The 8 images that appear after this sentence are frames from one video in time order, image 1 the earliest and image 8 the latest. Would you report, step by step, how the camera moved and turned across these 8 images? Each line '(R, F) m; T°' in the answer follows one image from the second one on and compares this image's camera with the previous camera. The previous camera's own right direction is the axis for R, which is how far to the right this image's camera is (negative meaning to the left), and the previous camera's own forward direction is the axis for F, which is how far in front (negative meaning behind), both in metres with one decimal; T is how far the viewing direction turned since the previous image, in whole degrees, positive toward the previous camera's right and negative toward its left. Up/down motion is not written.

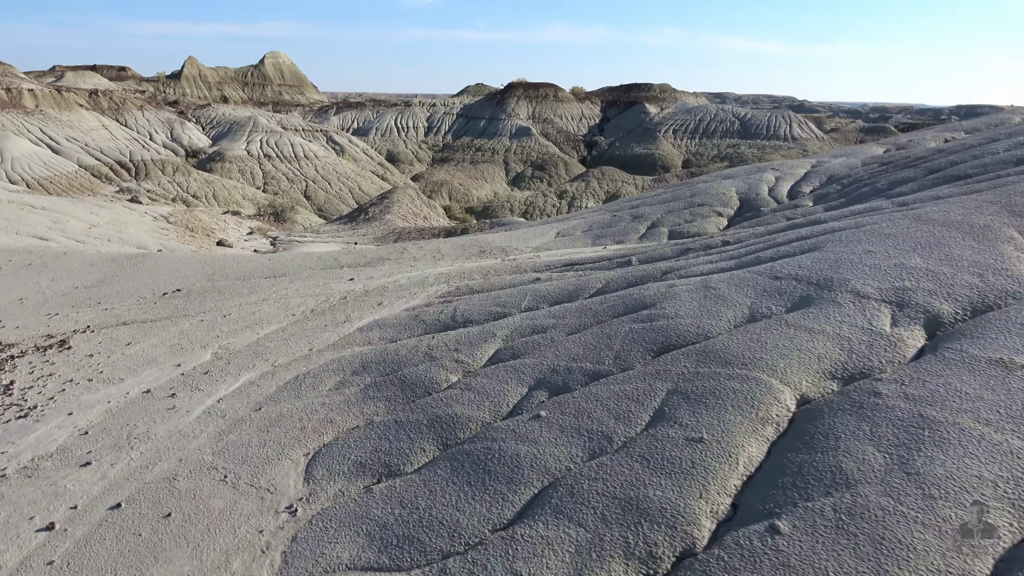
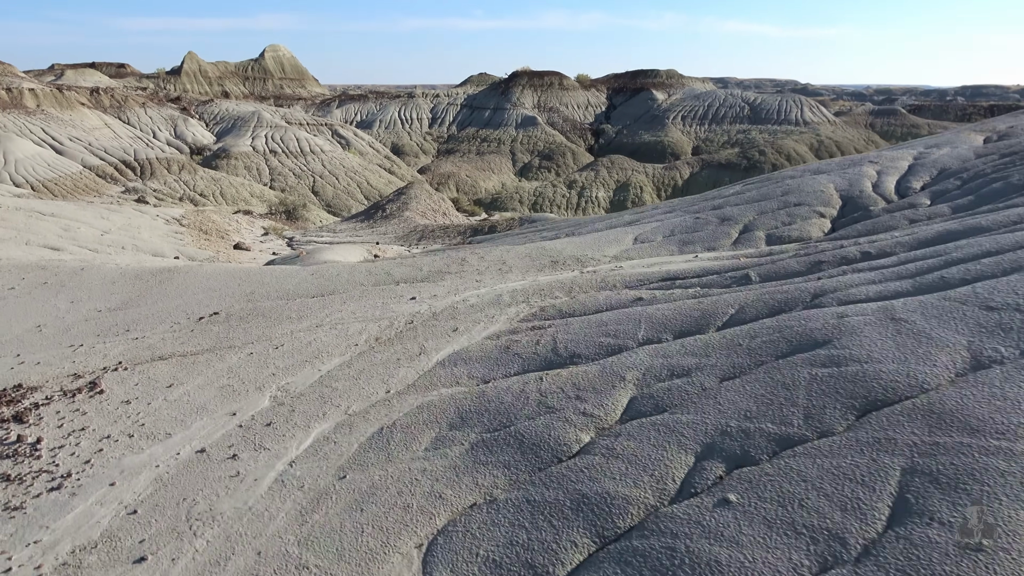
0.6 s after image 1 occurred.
(-0.6, +0.8) m; 0°
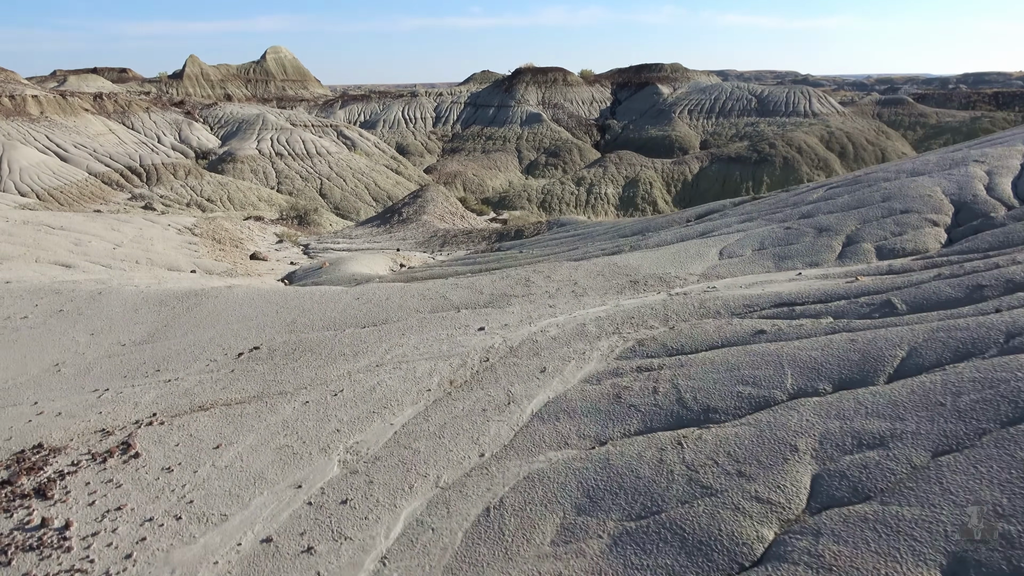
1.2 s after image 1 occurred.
(-0.5, +0.7) m; 0°
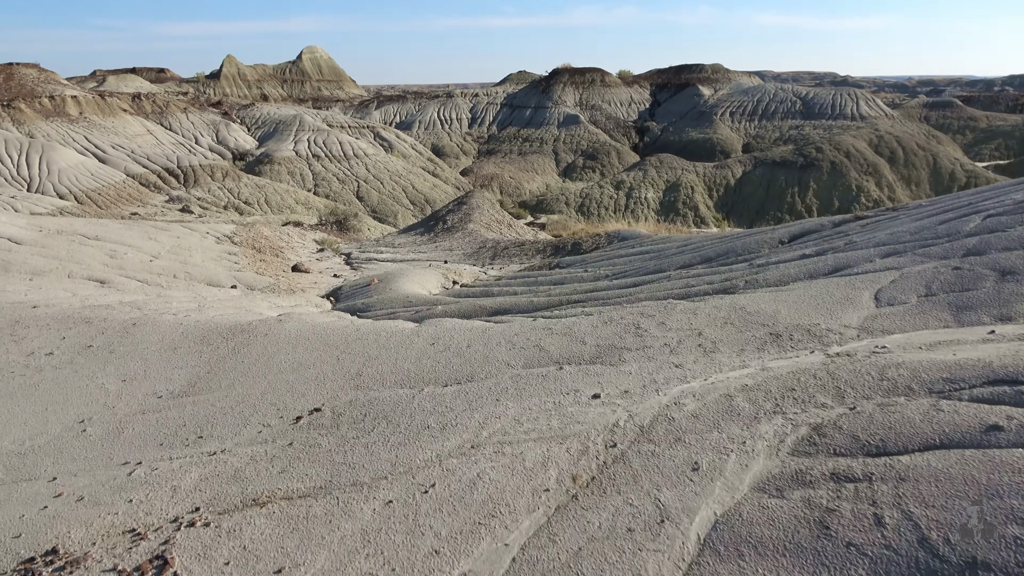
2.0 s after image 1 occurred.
(-0.5, +1.0) m; -2°
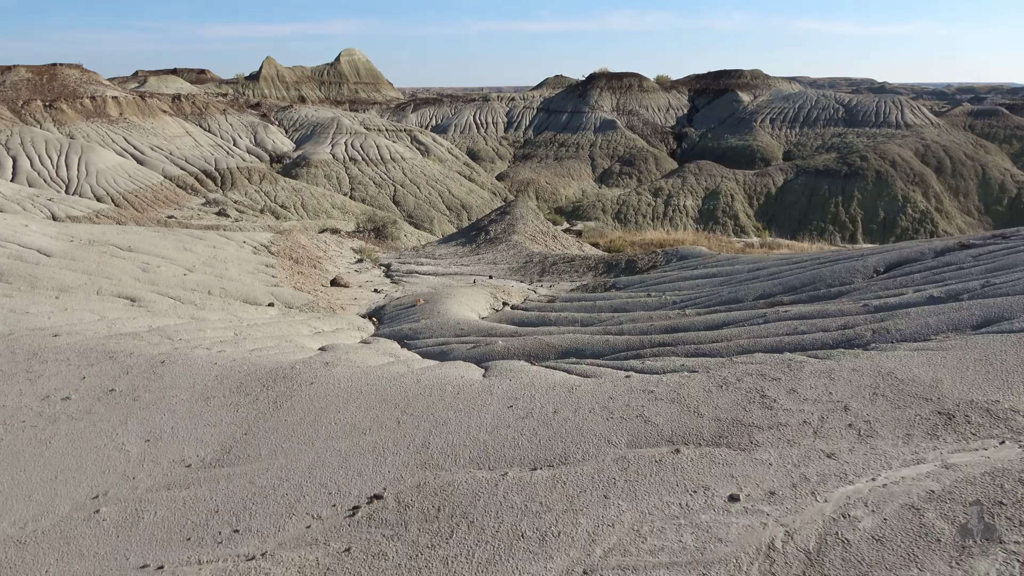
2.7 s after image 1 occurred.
(-0.4, +0.9) m; -2°
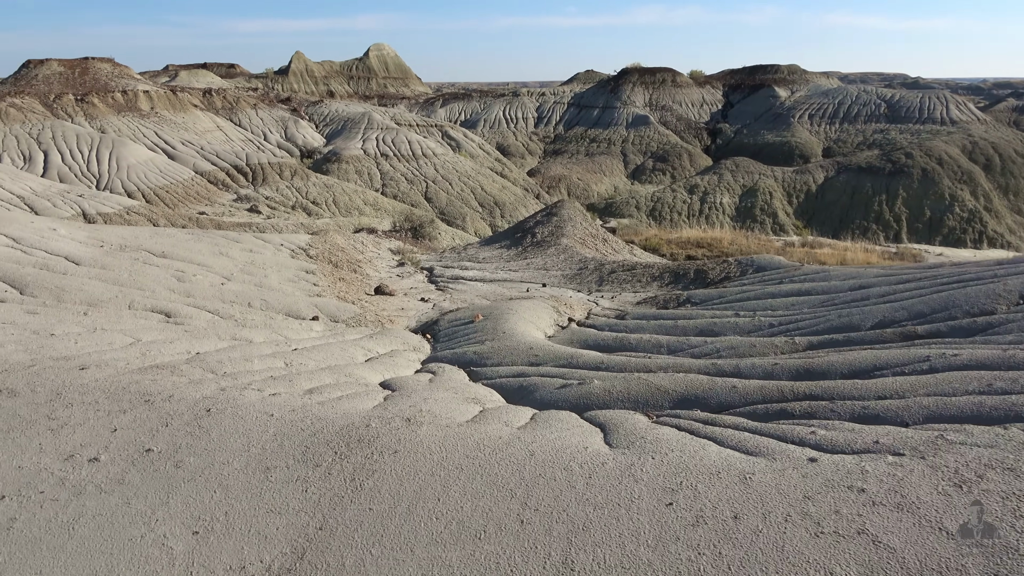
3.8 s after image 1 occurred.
(-0.6, +1.1) m; -2°
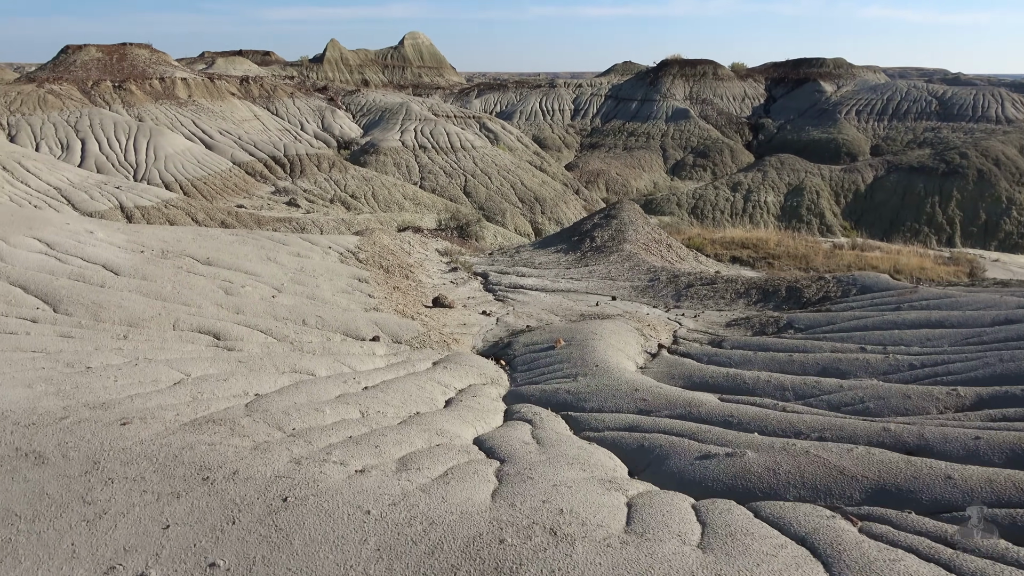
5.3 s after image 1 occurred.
(-0.7, +1.2) m; -2°
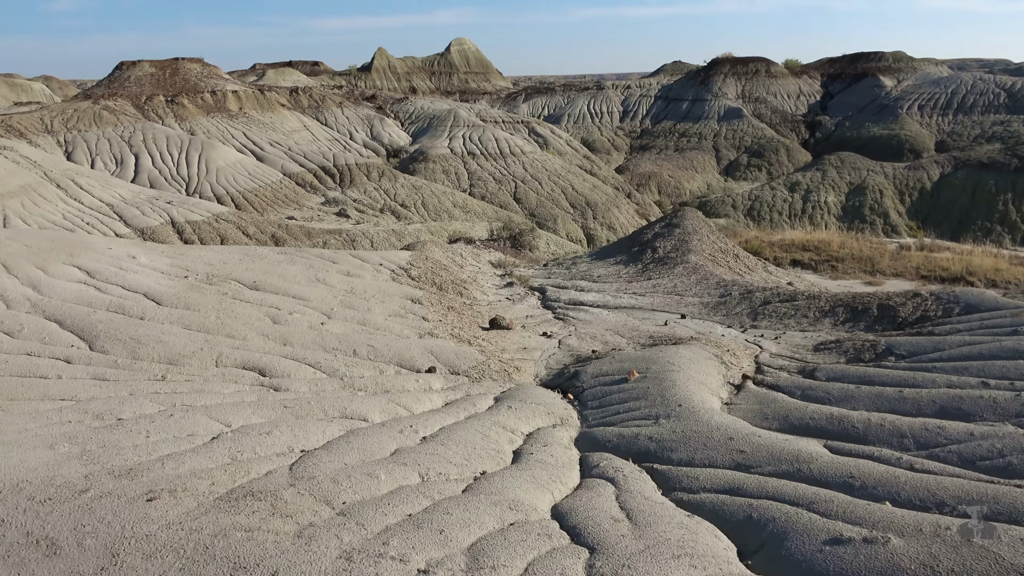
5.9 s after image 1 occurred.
(-0.2, +0.8) m; -4°
